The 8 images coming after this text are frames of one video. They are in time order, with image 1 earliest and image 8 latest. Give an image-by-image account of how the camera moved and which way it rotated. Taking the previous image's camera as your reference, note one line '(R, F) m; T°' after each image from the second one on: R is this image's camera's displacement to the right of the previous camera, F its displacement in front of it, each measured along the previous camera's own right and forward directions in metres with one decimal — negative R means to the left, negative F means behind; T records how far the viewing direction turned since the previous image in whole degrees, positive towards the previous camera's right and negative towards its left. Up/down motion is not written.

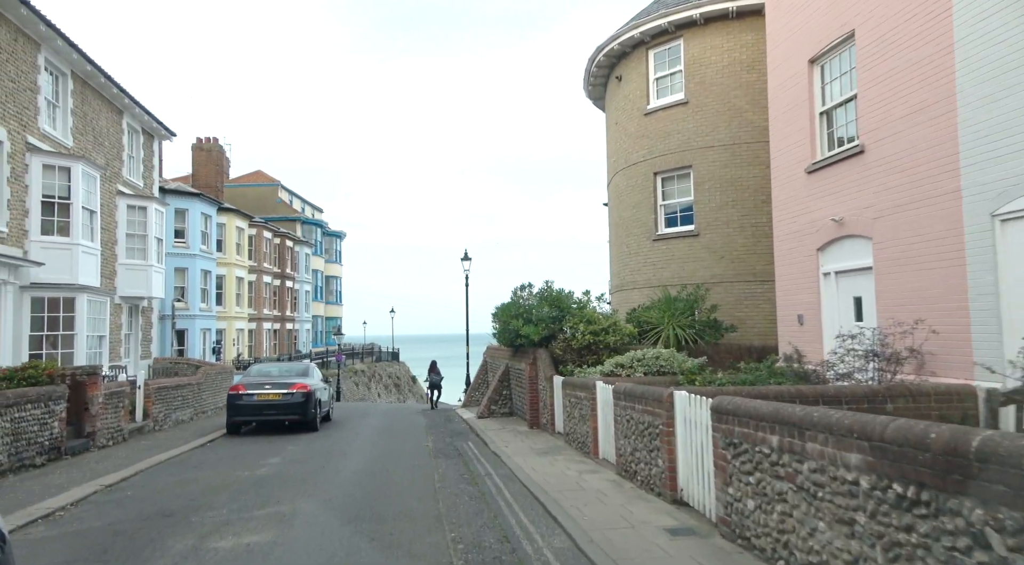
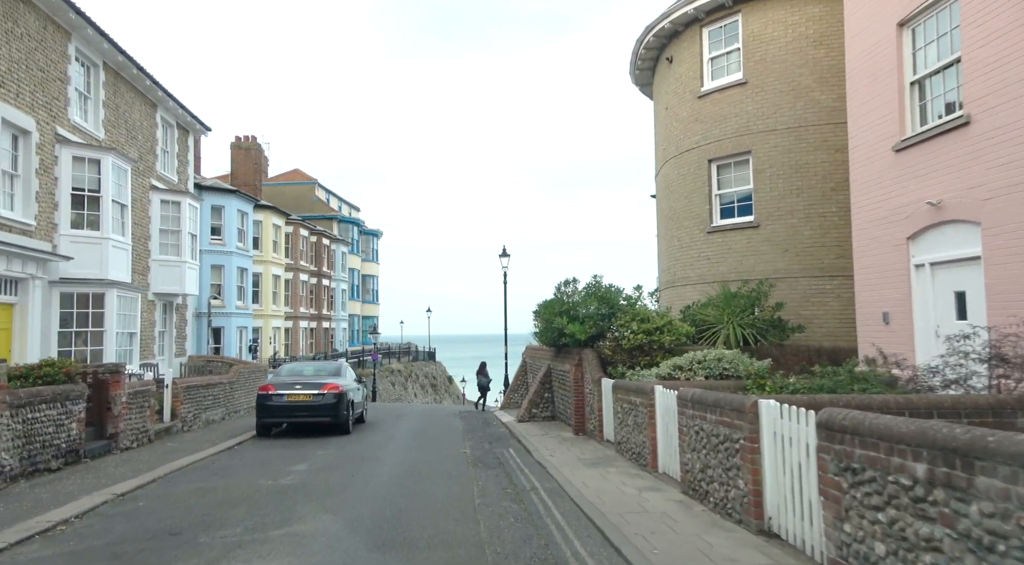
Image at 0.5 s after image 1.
(-0.2, +1.0) m; -3°
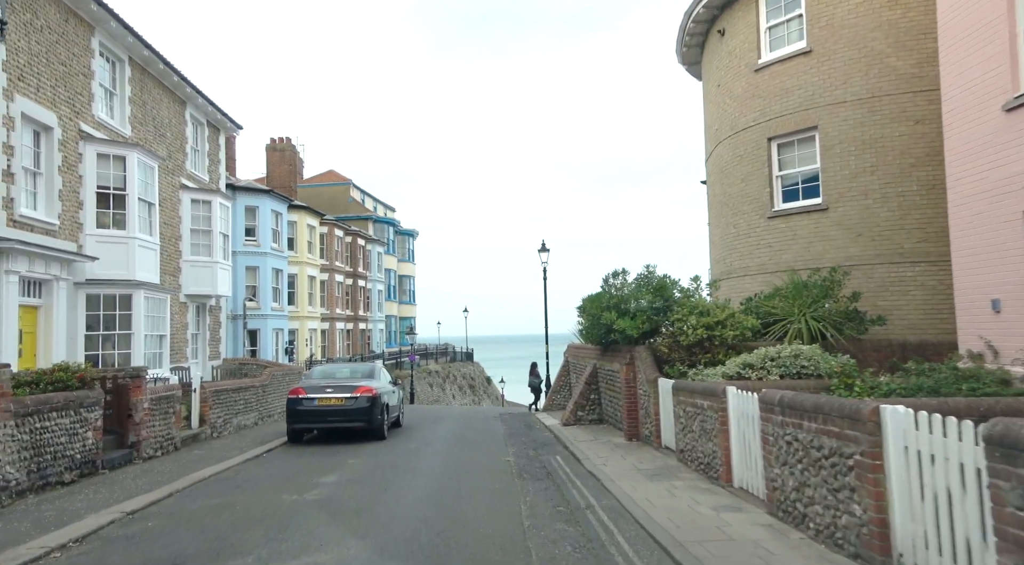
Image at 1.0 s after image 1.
(-0.1, +1.1) m; -3°
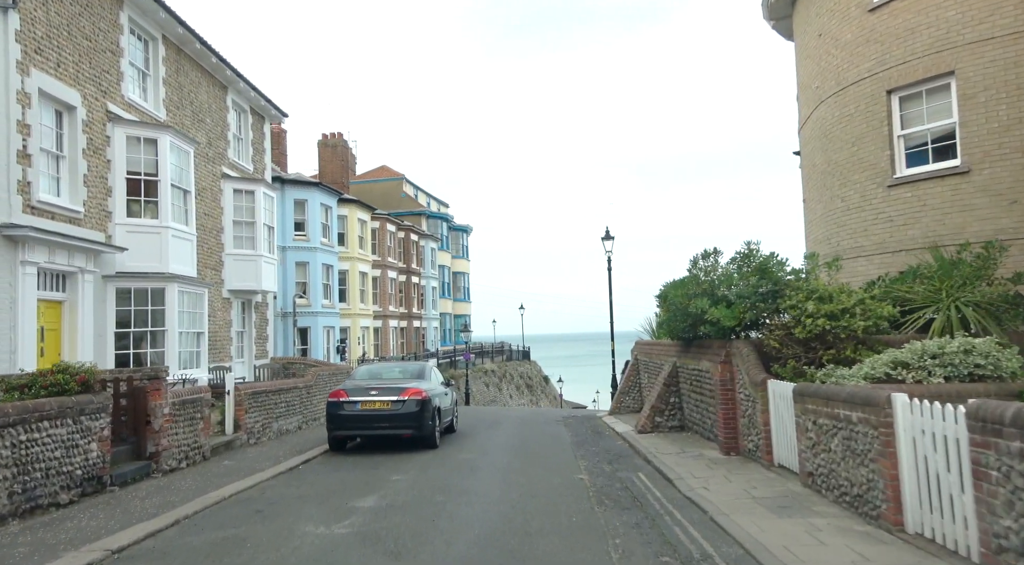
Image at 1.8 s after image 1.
(-0.2, +1.9) m; -5°
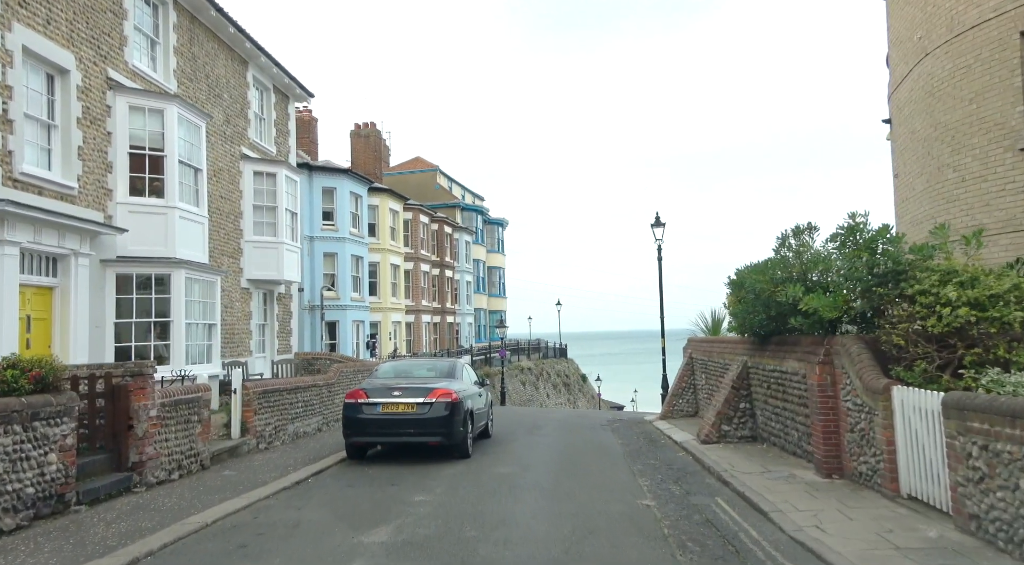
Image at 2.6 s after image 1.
(-0.2, +1.8) m; -3°
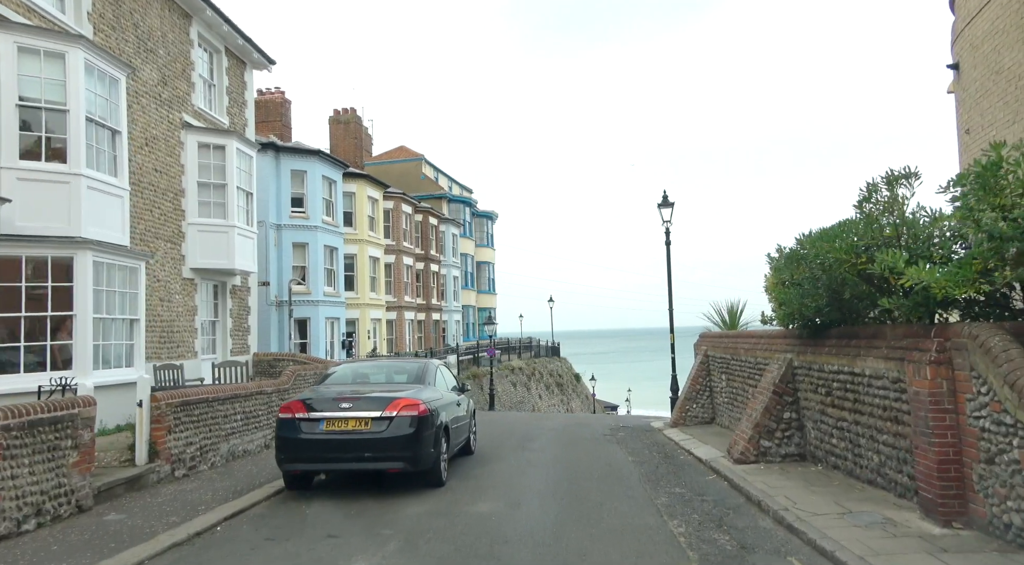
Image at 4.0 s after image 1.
(+0.1, +2.6) m; +1°
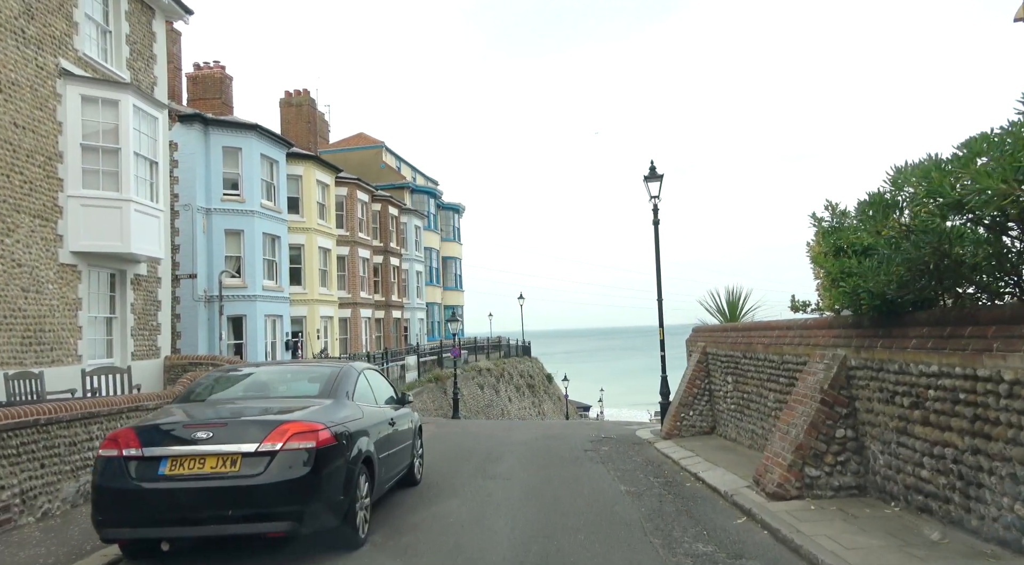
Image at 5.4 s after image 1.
(+0.2, +2.8) m; +2°
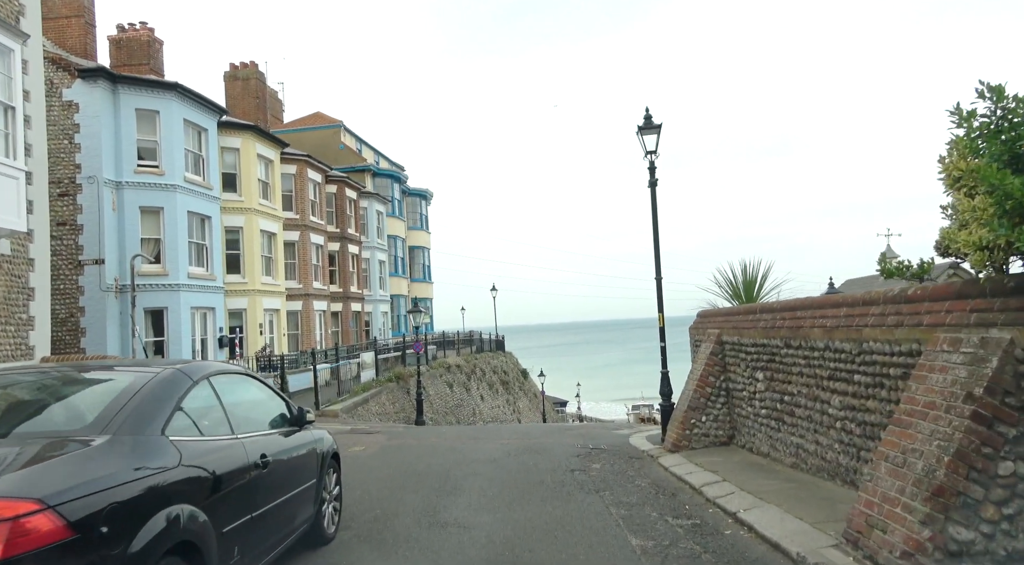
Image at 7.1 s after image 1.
(+0.2, +3.0) m; +2°
